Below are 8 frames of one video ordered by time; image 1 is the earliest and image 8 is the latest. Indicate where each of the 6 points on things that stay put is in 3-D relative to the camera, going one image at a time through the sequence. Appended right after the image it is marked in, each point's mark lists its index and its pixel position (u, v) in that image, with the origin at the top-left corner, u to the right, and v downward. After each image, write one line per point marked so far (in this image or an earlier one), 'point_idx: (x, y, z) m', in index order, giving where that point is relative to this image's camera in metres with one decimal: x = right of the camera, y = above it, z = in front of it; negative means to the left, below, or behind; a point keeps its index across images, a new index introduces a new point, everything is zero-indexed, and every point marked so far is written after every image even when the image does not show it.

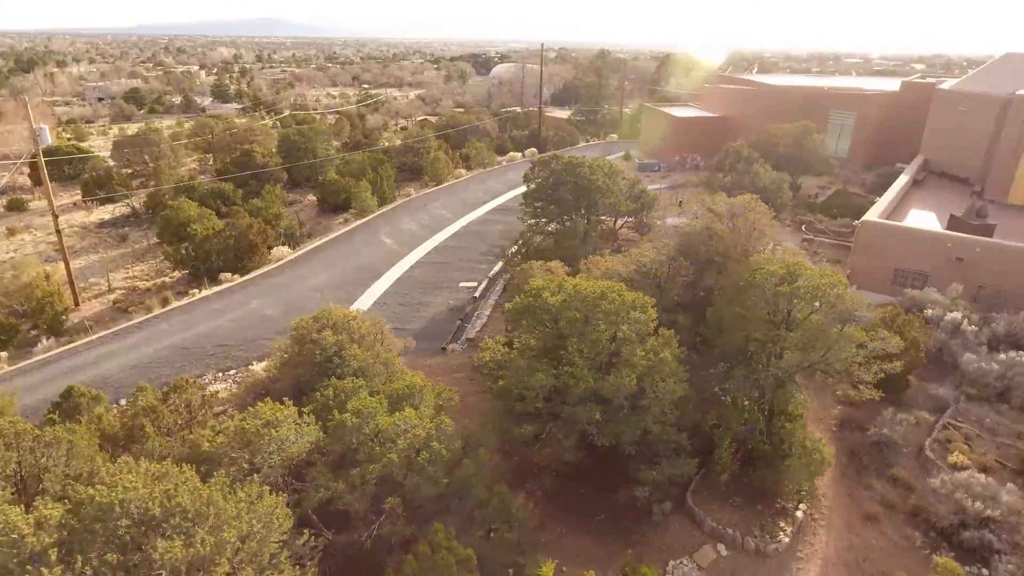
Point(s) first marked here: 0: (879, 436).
0: (+7.3, -3.0, +12.9) m
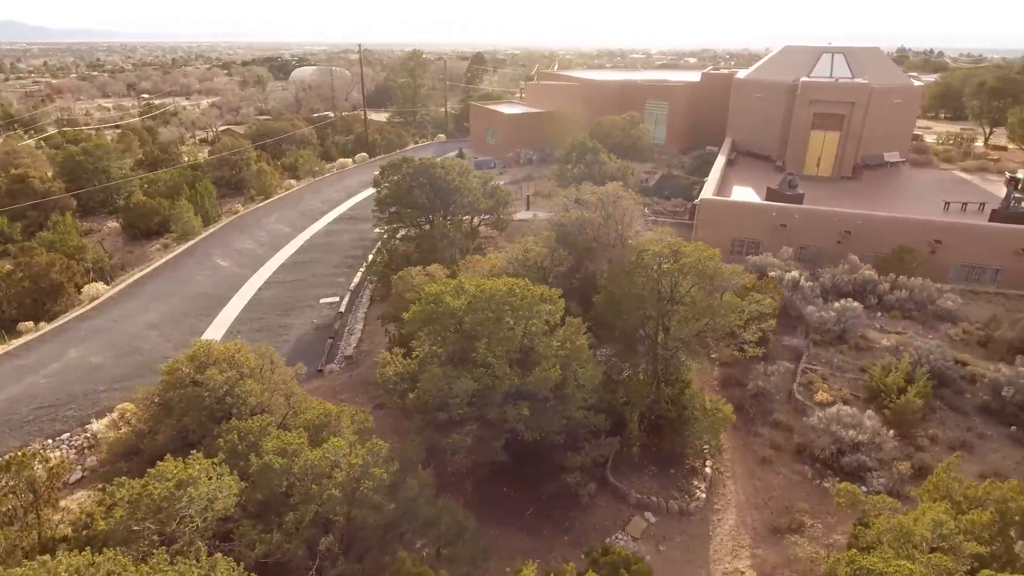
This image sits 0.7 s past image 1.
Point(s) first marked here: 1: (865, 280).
0: (+5.5, -2.3, +14.5) m
1: (+9.6, +0.2, +17.4) m
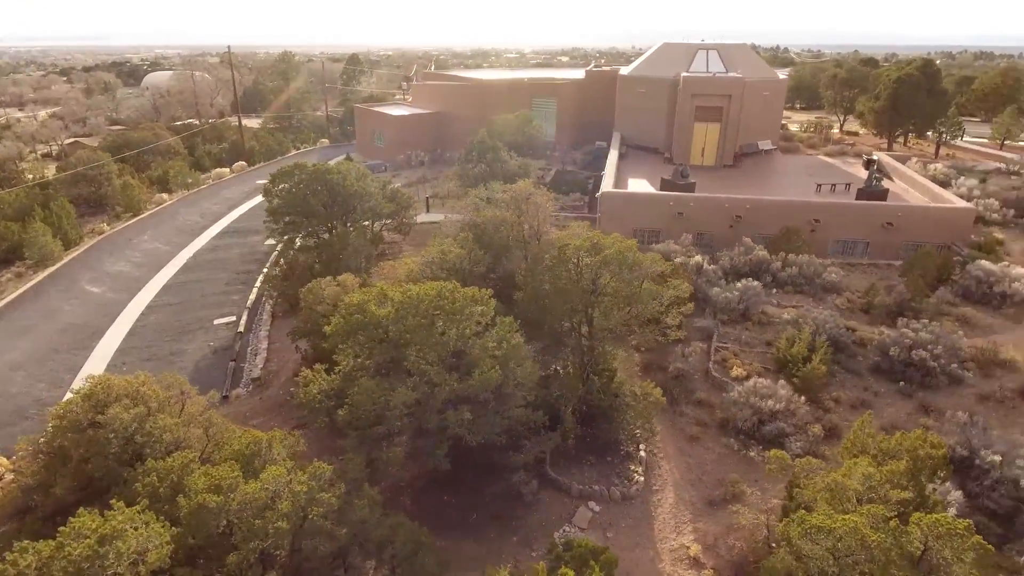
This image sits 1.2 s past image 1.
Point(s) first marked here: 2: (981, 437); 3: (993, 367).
0: (+3.9, -1.9, +15.2) m
1: (+7.2, +0.8, +18.7) m
2: (+8.7, -2.7, +11.8) m
3: (+10.5, -1.7, +14.0) m
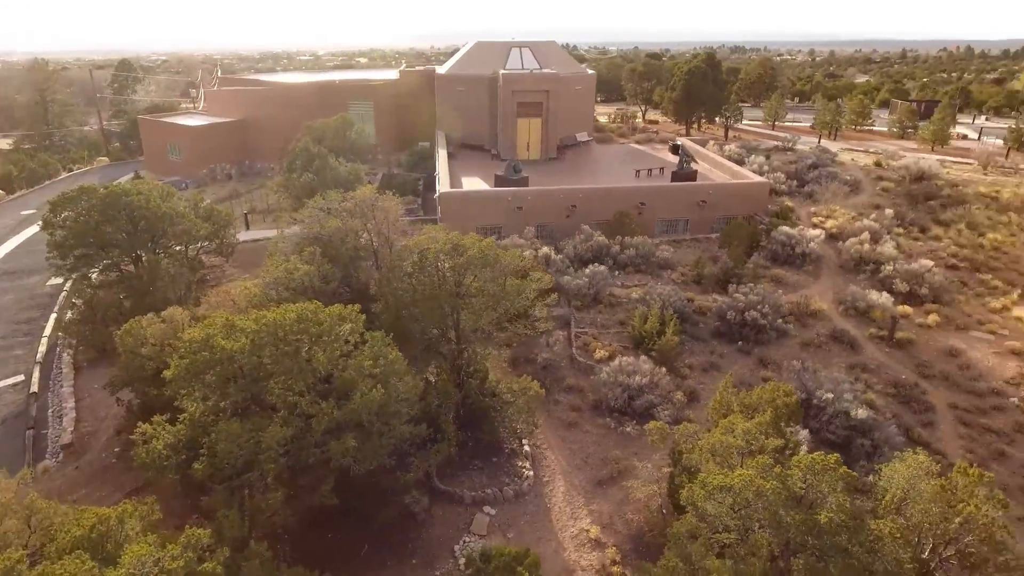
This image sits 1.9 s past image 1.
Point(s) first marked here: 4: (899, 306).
0: (+0.8, -1.8, +15.5) m
1: (+2.7, +1.3, +19.7) m
2: (+6.4, -1.9, +13.5) m
3: (+7.4, -0.7, +16.1) m
4: (+9.7, -0.5, +16.0) m
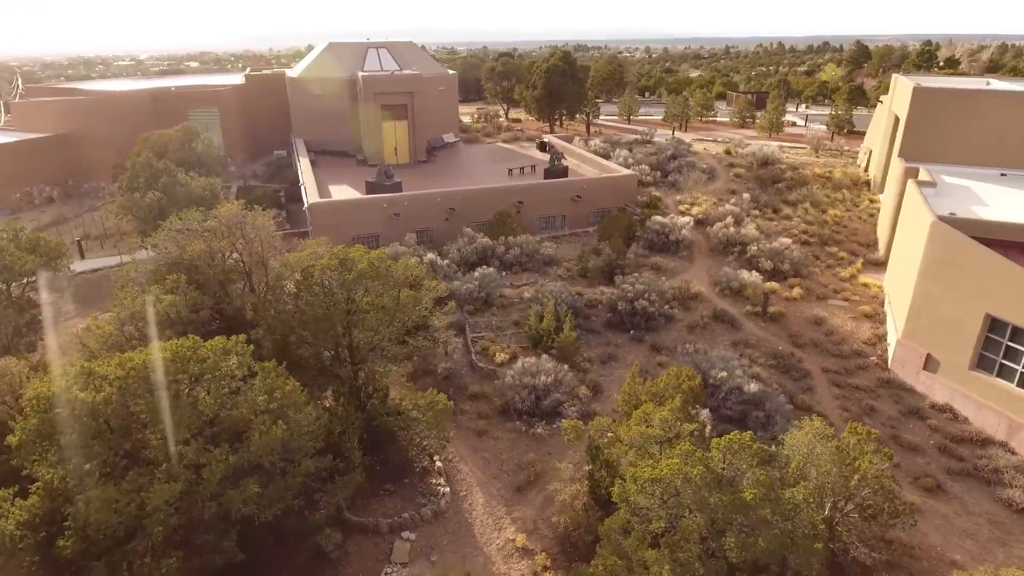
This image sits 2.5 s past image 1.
0: (-1.6, -1.9, +15.0) m
1: (-0.8, +1.3, +19.5) m
2: (+4.3, -1.6, +14.2) m
3: (+4.7, -0.3, +17.0) m
4: (+6.9, +0.1, +17.4) m
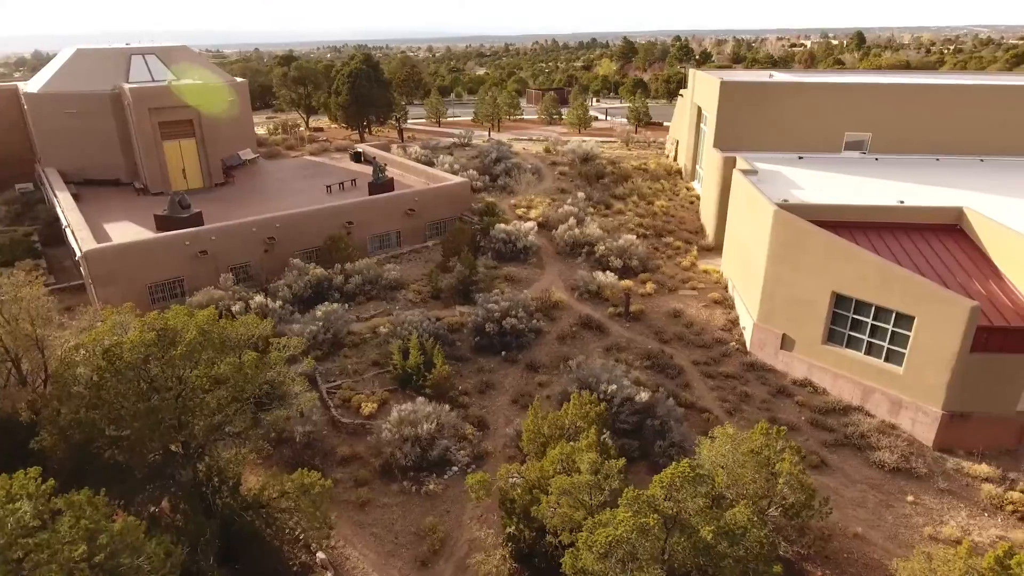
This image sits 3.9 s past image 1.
0: (-4.1, -2.9, +12.7) m
1: (-5.2, +0.3, +17.2) m
2: (+1.6, -1.8, +13.7) m
3: (+1.0, -0.6, +16.4) m
4: (+2.9, +0.2, +17.4) m
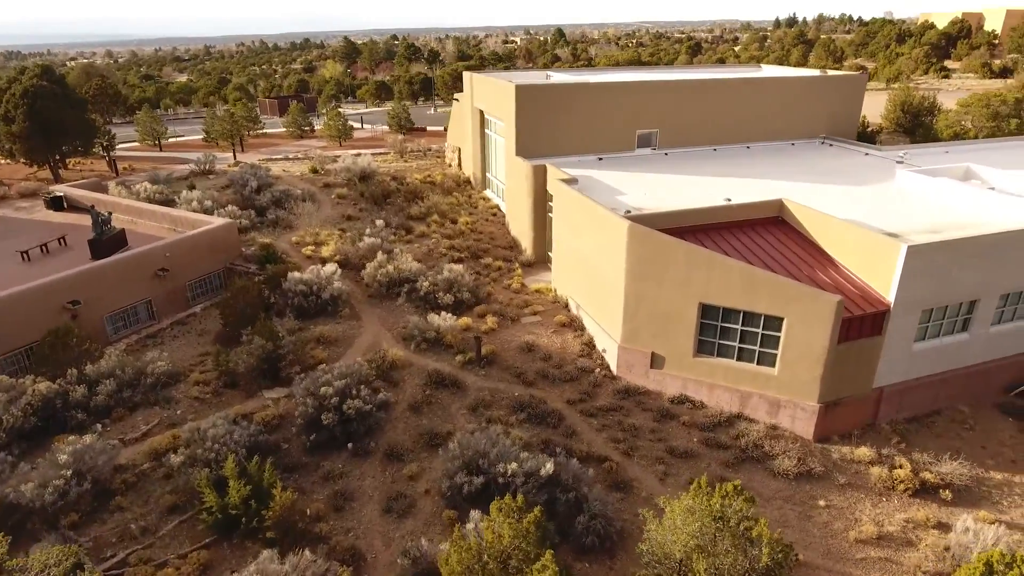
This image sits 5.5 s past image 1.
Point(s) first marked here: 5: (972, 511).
0: (-5.4, -4.8, +8.2) m
1: (-8.6, -2.0, +11.8) m
2: (-0.7, -2.8, +11.2) m
3: (-2.5, -1.8, +13.5) m
4: (-1.3, -0.7, +15.1) m
5: (+7.8, -3.8, +10.9) m
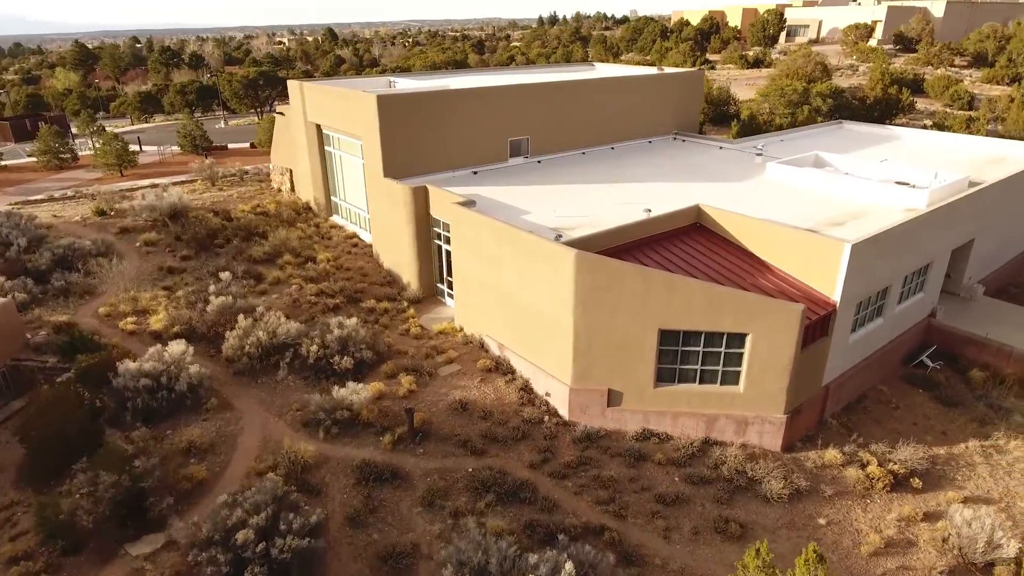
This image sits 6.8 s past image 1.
0: (-4.0, -6.4, +4.5) m
1: (-8.4, -4.1, +6.9) m
2: (-0.8, -3.8, +8.8) m
3: (-3.3, -3.0, +10.4) m
4: (-2.8, -1.9, +12.3) m
5: (+7.5, -3.6, +11.2) m
